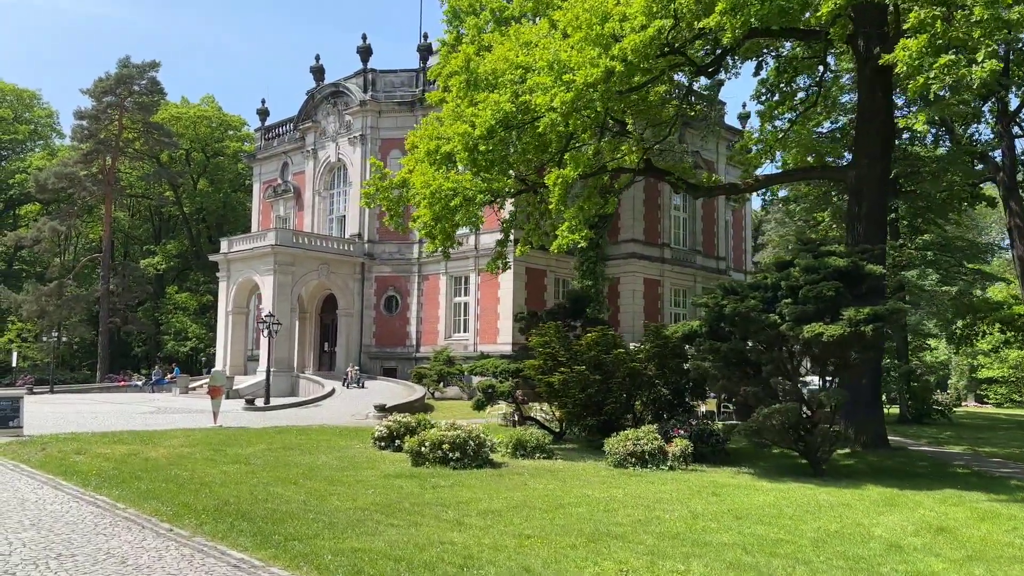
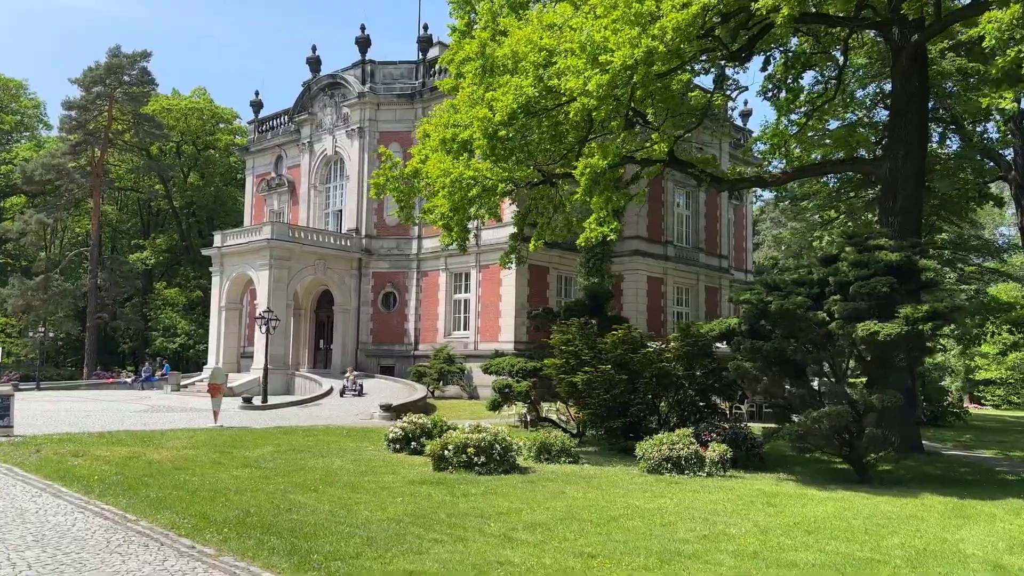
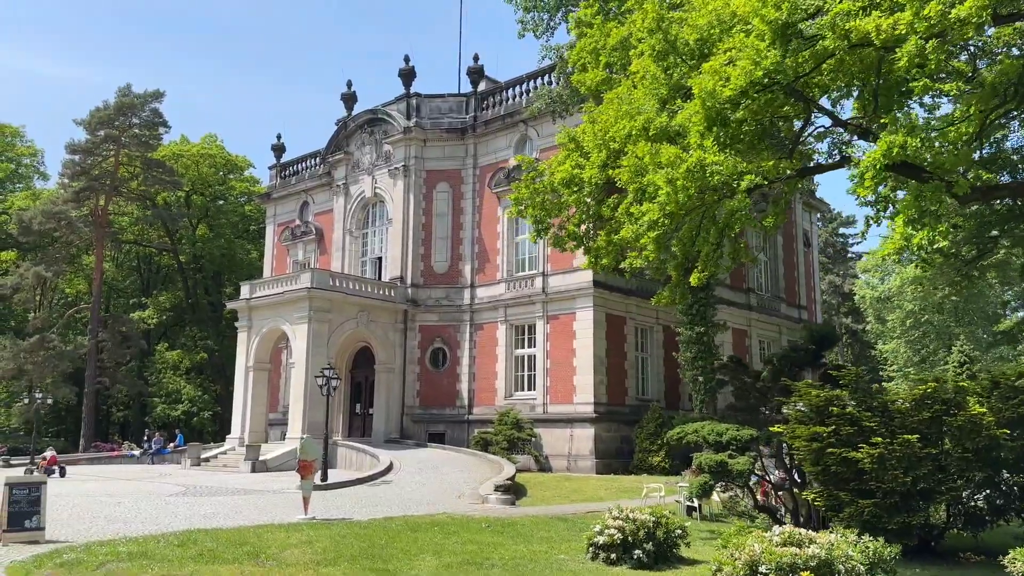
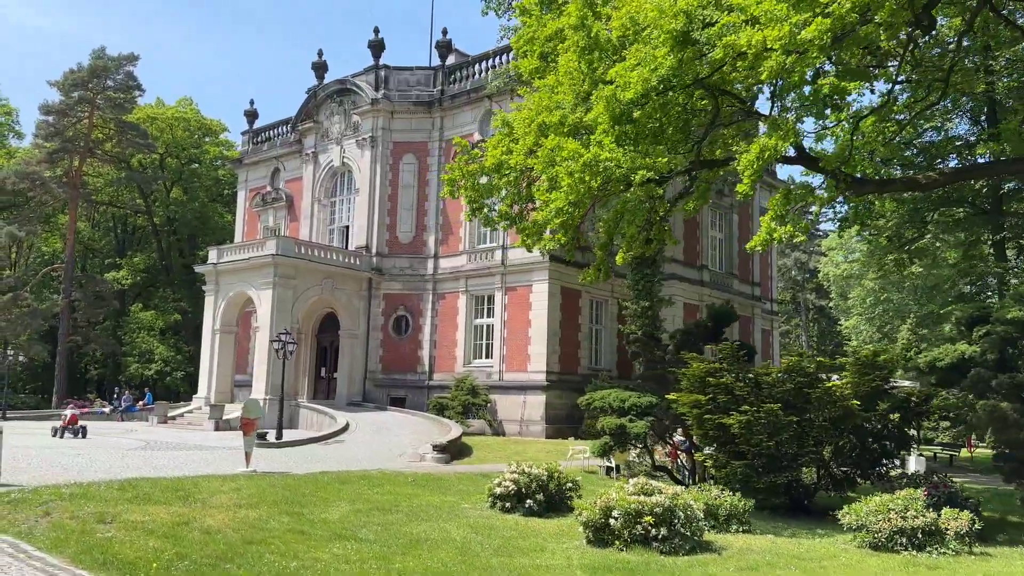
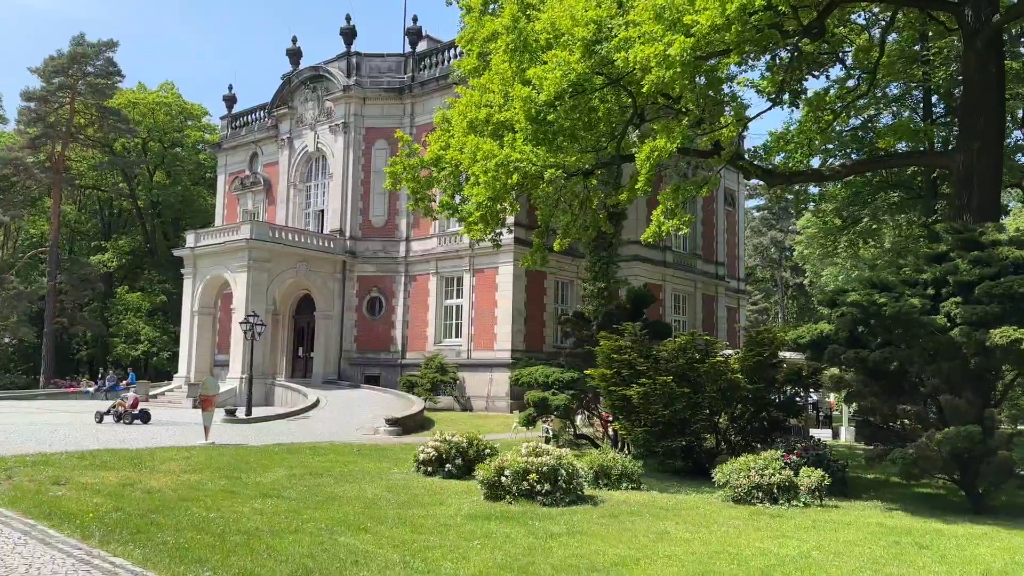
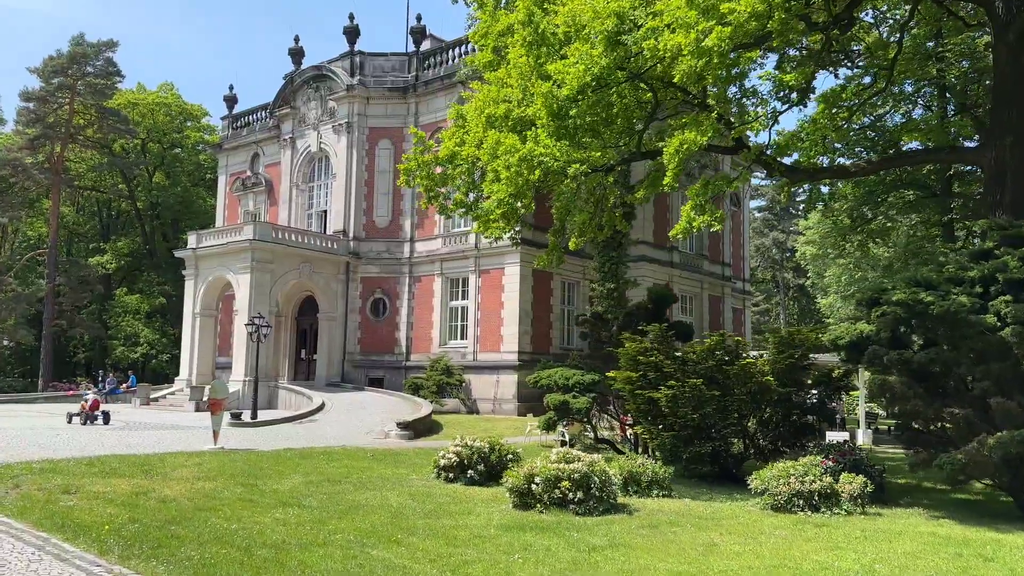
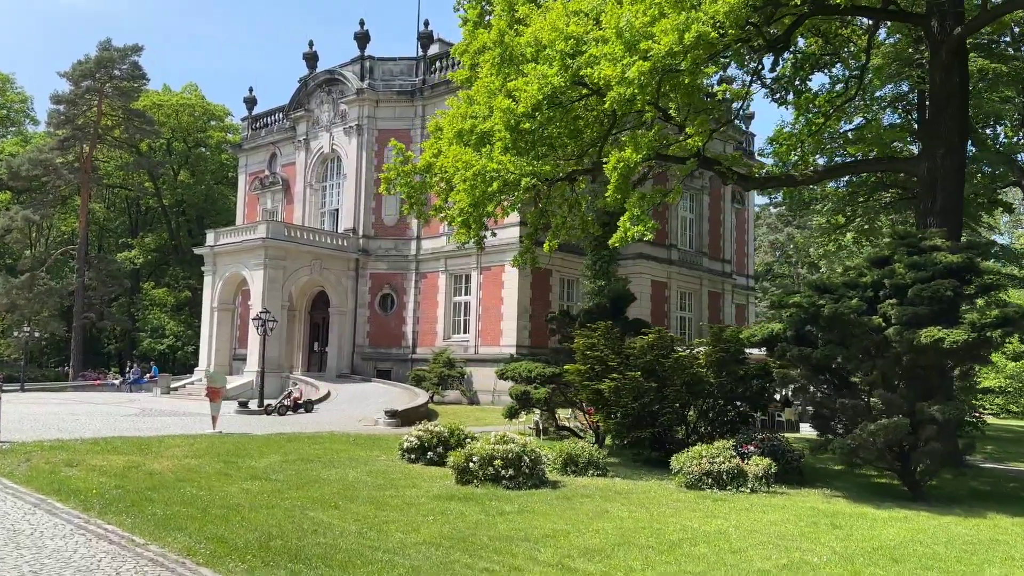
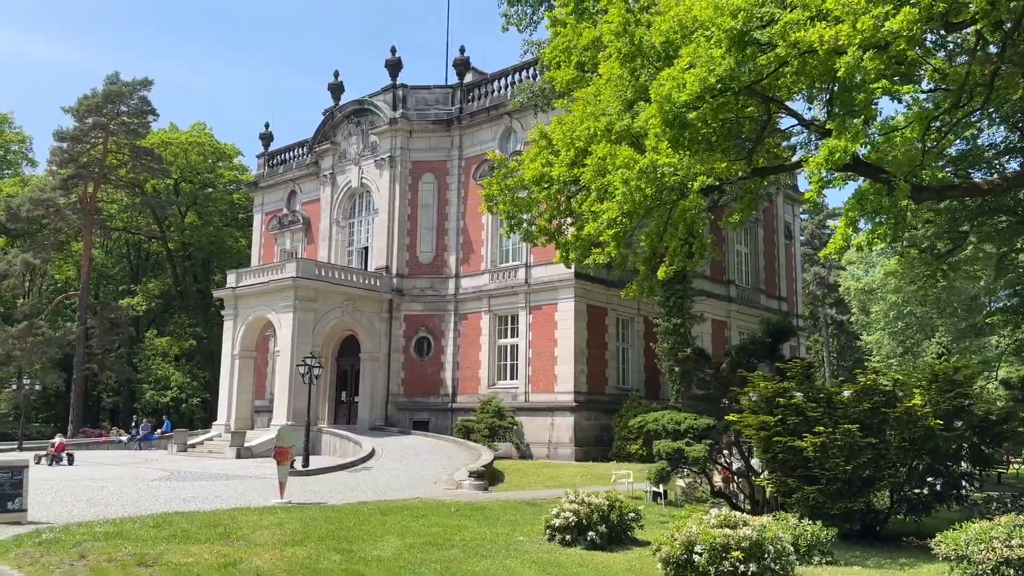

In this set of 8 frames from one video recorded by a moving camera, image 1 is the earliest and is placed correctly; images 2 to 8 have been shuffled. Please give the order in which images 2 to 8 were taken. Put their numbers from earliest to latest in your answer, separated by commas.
2, 7, 5, 6, 4, 8, 3
